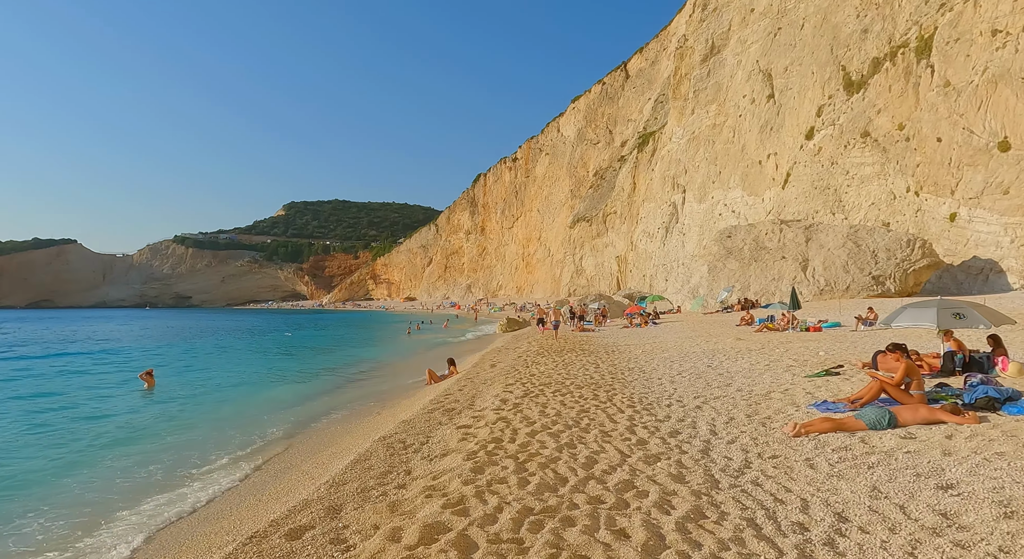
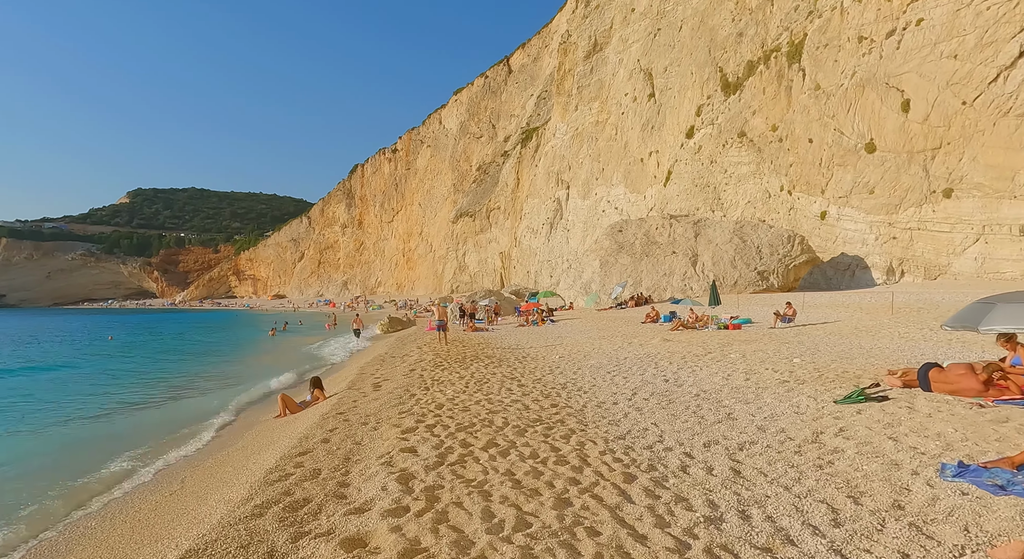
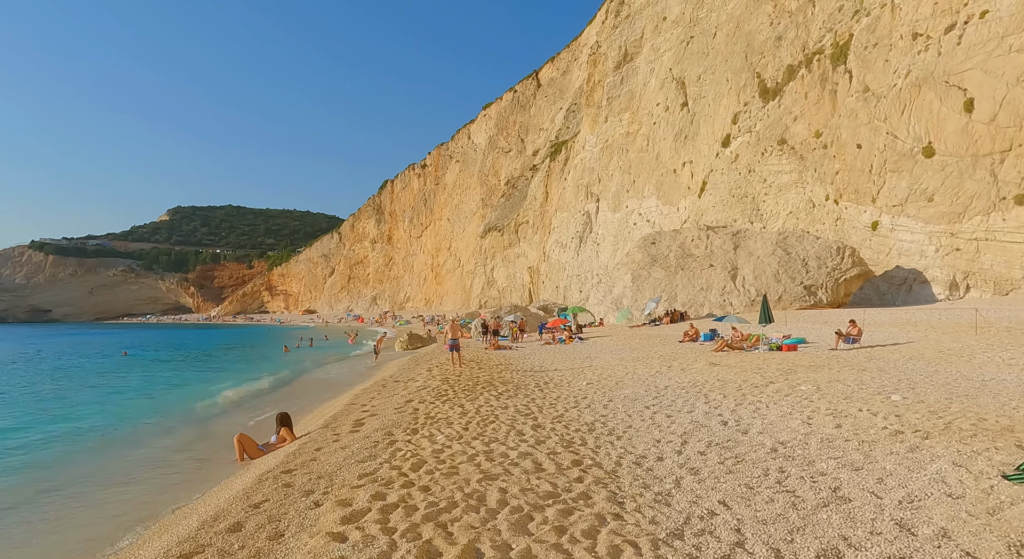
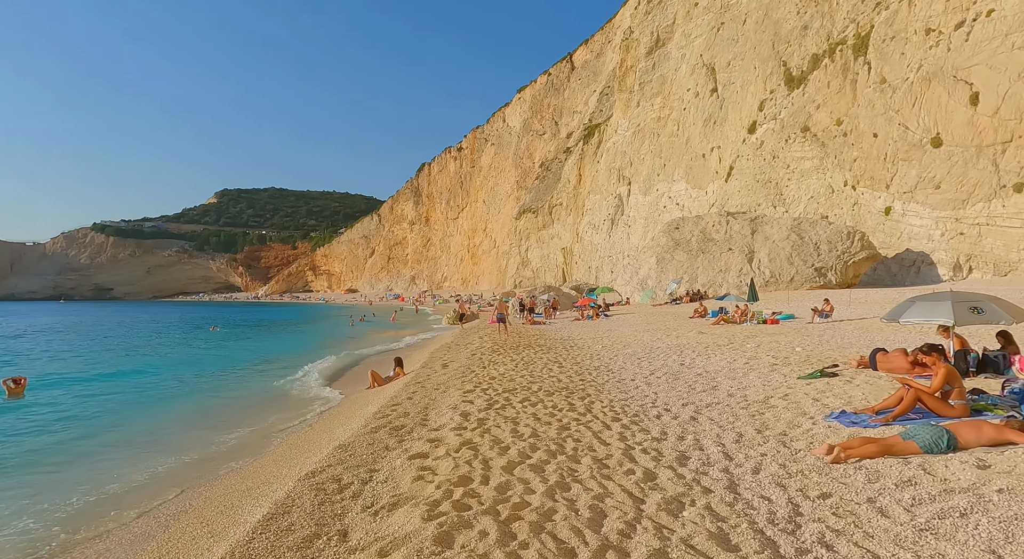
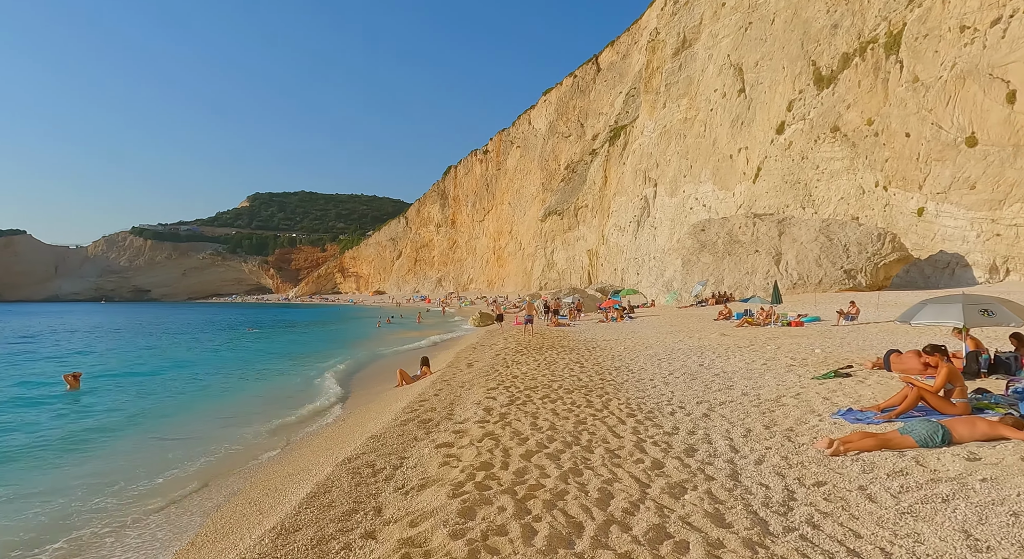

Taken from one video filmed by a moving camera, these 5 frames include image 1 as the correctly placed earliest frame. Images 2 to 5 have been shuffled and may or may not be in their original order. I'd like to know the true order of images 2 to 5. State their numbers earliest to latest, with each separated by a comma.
5, 4, 2, 3
